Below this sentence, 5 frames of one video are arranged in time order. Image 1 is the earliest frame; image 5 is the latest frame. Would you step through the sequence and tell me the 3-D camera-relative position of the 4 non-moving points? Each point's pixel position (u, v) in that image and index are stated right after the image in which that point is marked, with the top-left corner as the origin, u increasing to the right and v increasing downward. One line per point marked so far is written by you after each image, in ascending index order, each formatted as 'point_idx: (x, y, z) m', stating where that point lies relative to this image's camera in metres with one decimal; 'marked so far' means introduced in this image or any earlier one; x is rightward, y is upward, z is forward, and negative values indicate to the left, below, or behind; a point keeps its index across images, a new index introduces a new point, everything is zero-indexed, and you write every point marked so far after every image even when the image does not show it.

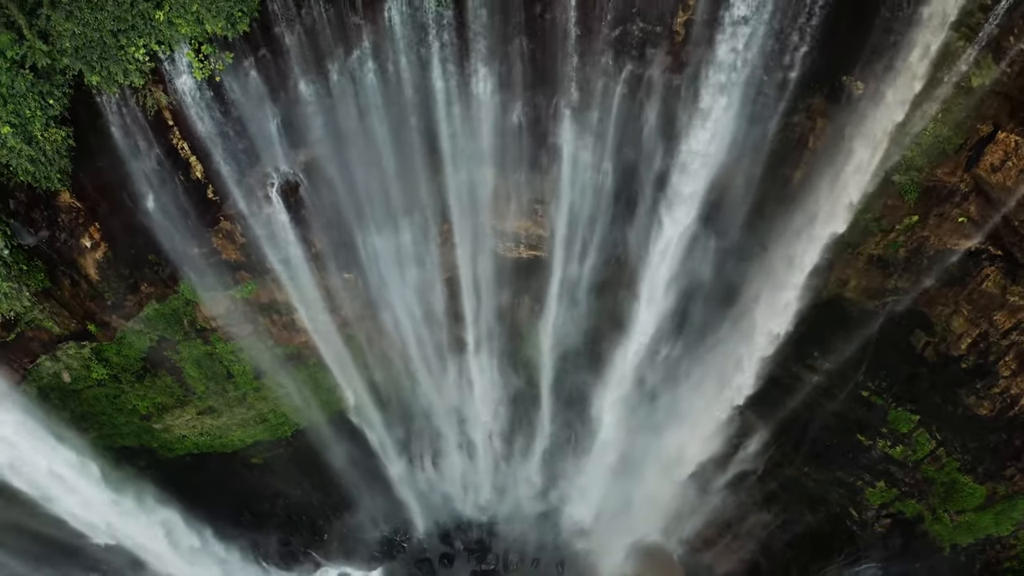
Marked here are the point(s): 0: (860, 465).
0: (+6.8, -3.5, +12.5) m
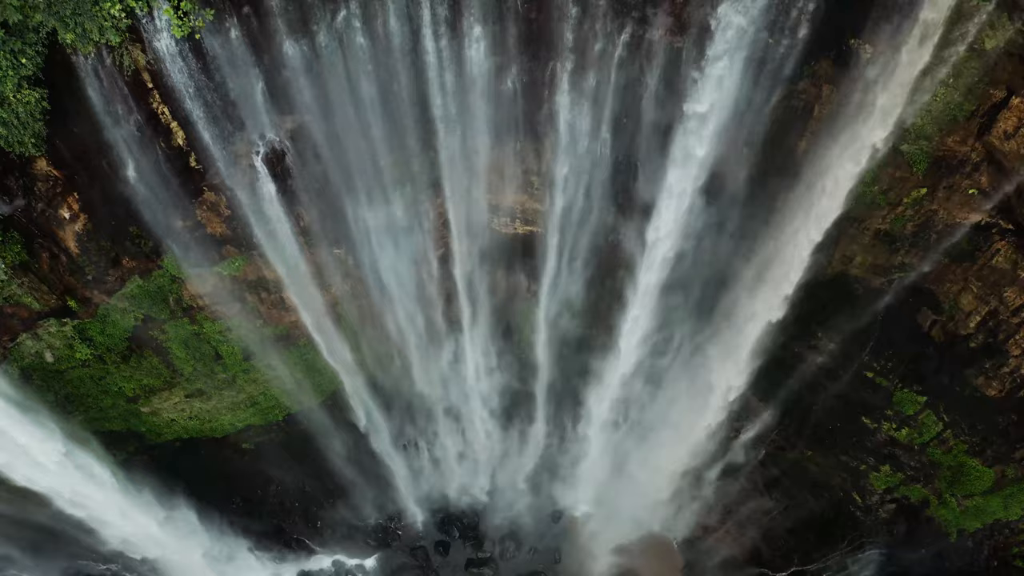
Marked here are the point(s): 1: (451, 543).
0: (+6.7, -3.1, +12.2) m
1: (-1.4, -5.7, +14.2) m
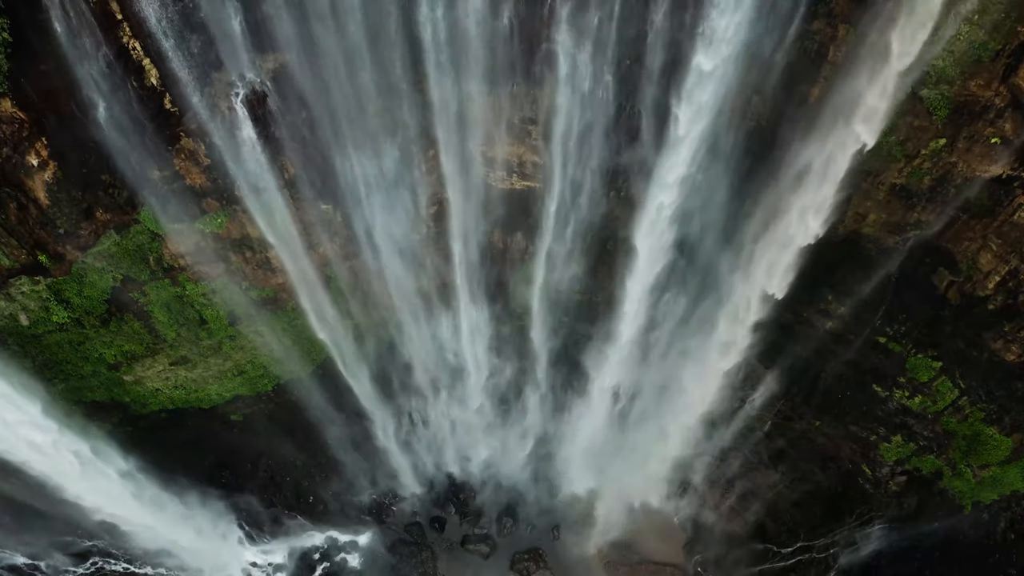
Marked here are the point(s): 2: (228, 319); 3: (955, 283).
0: (+6.7, -2.4, +11.7) m
1: (-1.4, -5.0, +13.8) m
2: (-5.2, -0.6, +11.5) m
3: (+7.1, +0.1, +10.1) m
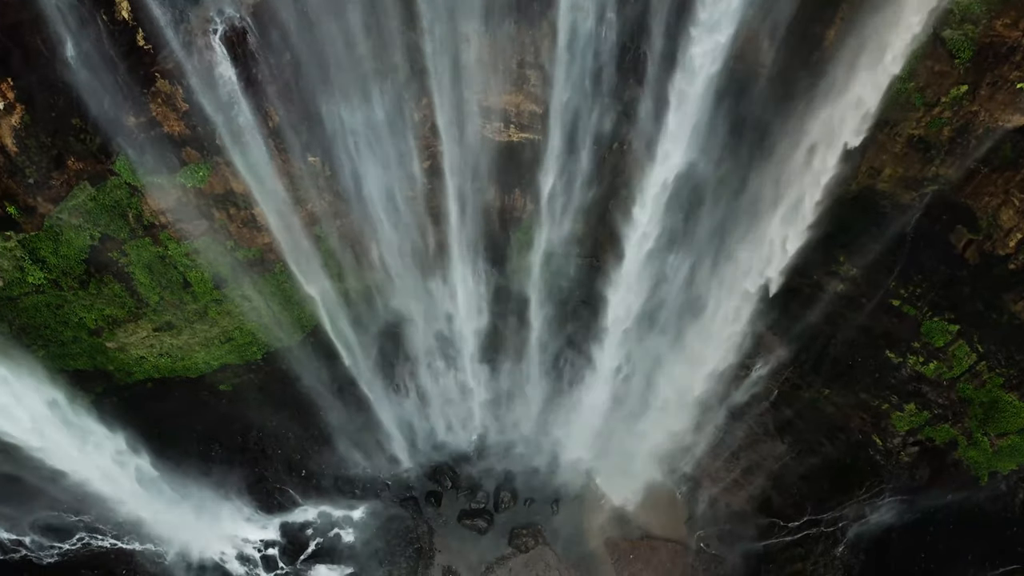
0: (+6.6, -1.7, +11.2) m
1: (-1.4, -4.3, +13.4) m
2: (-5.2, +0.1, +11.0) m
3: (+7.0, +0.7, +9.6) m
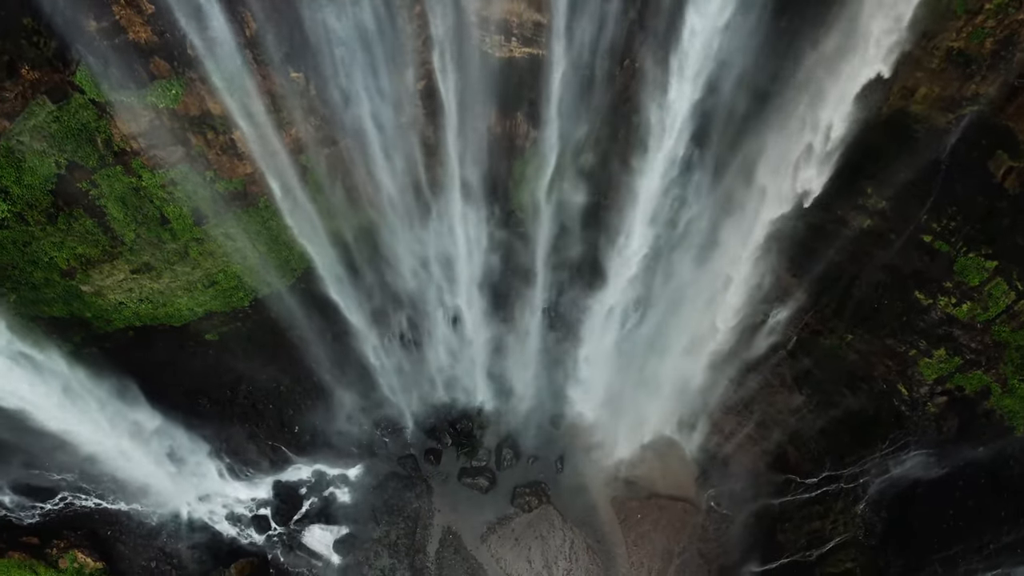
0: (+6.7, -0.6, +10.5) m
1: (-1.4, -3.2, +12.7) m
2: (-5.2, +1.1, +10.3) m
3: (+7.0, +1.8, +8.8) m
